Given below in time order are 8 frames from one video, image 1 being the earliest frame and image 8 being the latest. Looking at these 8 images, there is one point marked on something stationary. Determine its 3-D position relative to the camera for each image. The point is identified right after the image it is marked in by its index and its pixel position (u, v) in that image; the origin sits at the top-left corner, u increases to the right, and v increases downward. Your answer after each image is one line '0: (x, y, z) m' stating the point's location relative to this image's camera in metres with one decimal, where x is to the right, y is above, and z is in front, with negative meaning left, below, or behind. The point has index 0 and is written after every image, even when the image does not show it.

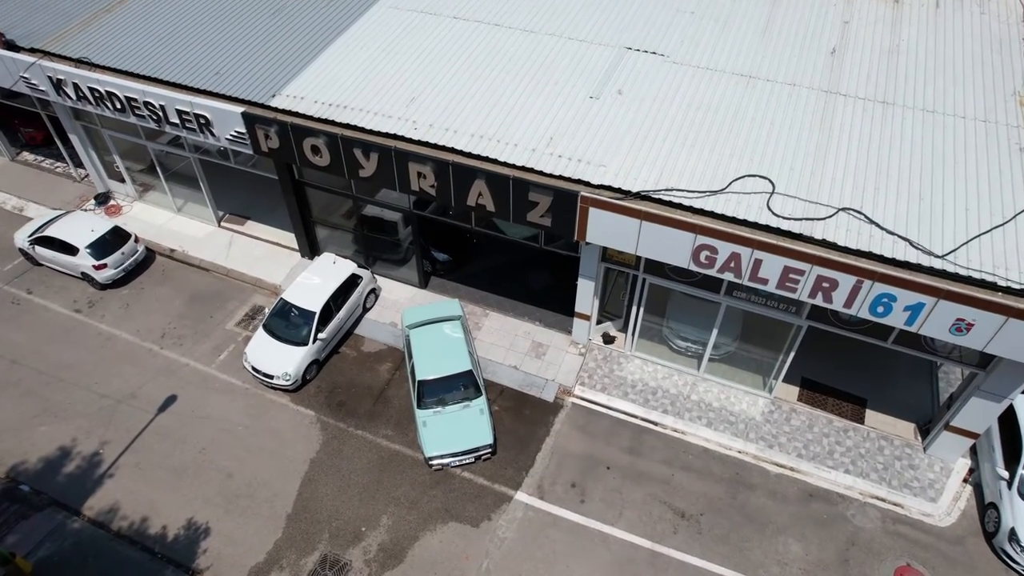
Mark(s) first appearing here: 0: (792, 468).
0: (+6.1, -4.0, +15.0) m
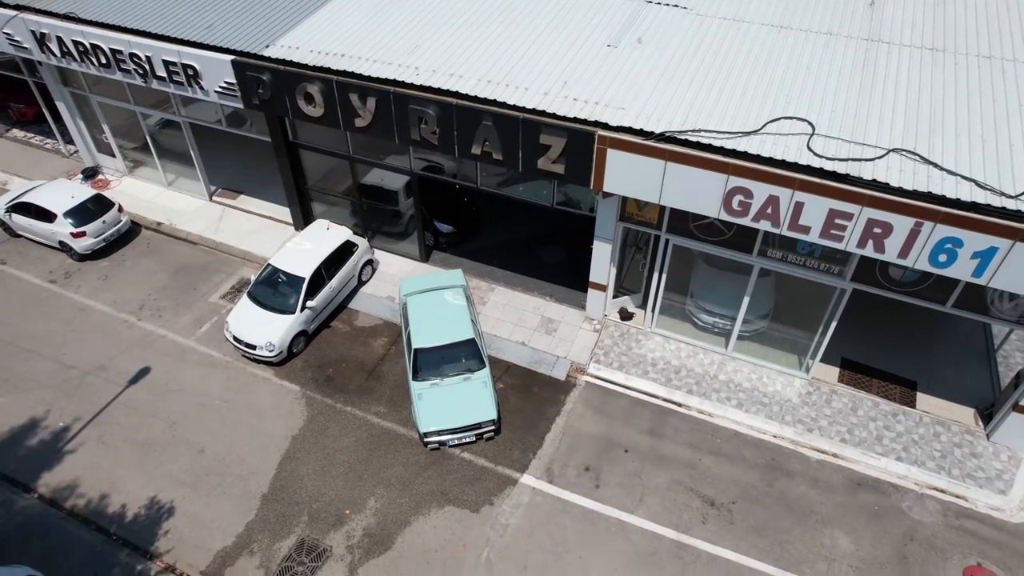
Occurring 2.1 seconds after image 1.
0: (+6.2, -3.2, +13.2) m
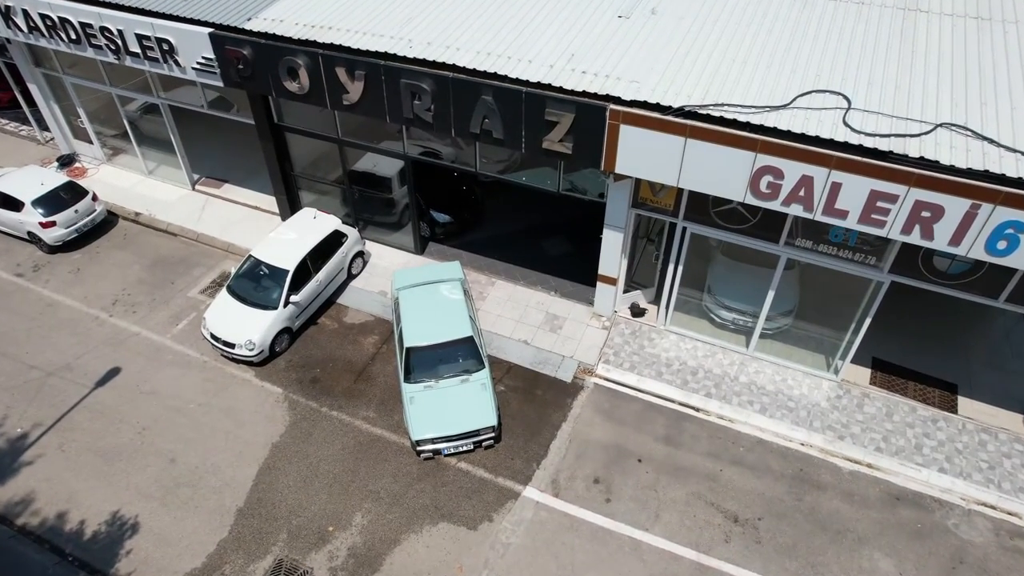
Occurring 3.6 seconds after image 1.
0: (+6.3, -3.1, +12.0) m
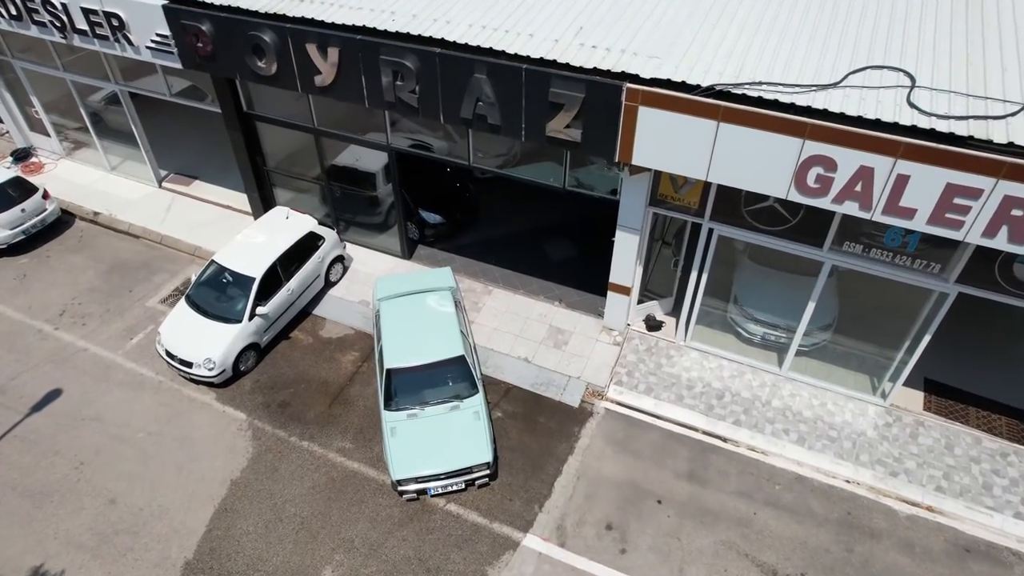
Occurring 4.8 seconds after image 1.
0: (+6.2, -3.3, +10.2) m
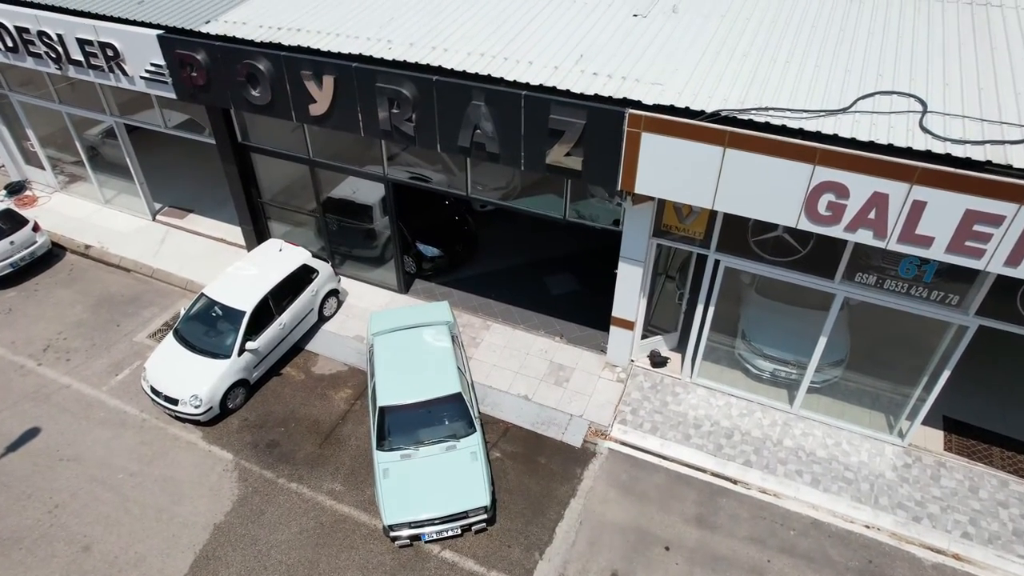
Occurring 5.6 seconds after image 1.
0: (+6.2, -3.7, +9.6) m
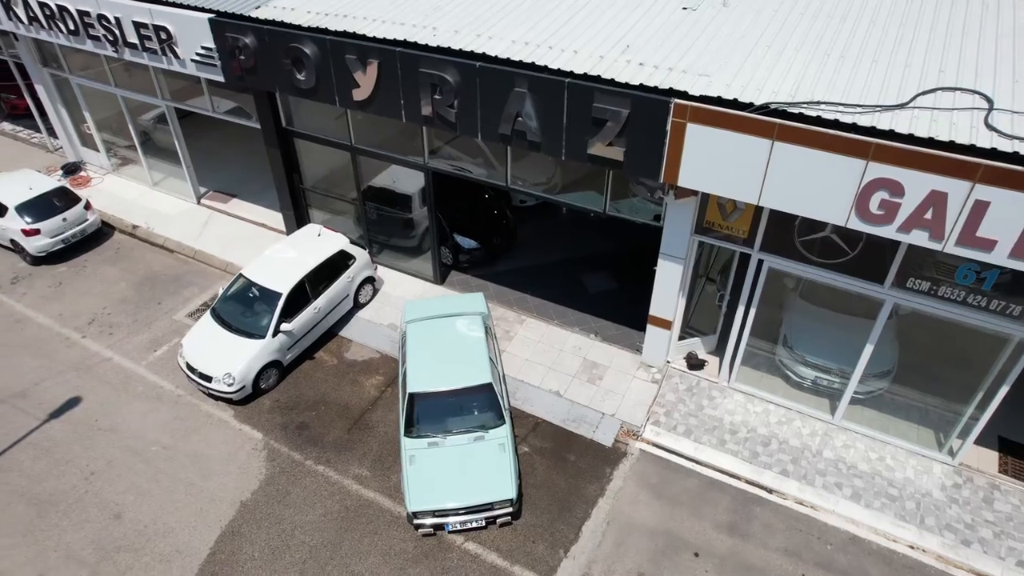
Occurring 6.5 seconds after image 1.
0: (+6.5, -3.9, +9.0) m
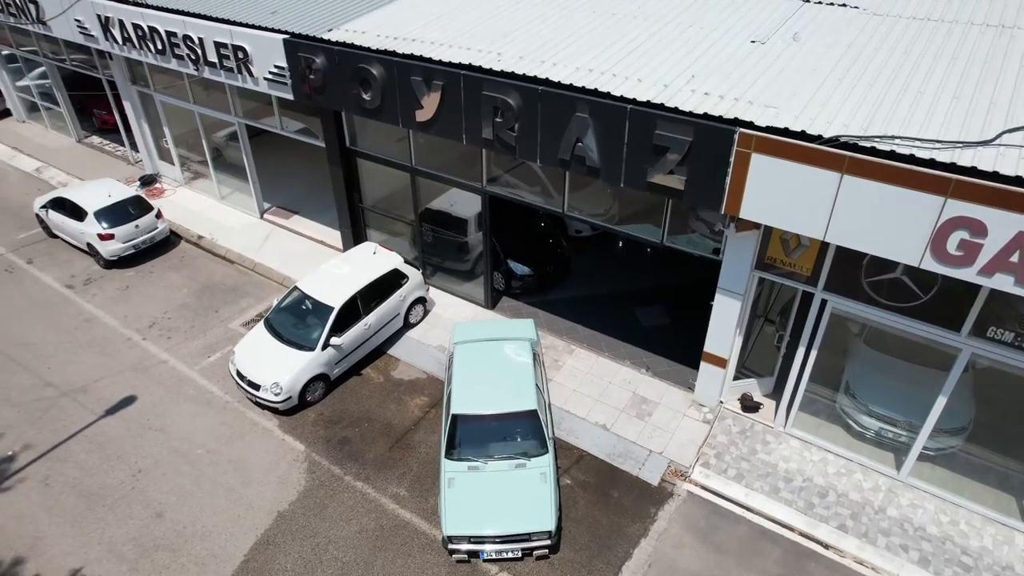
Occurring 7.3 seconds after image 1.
0: (+6.9, -4.5, +8.1) m
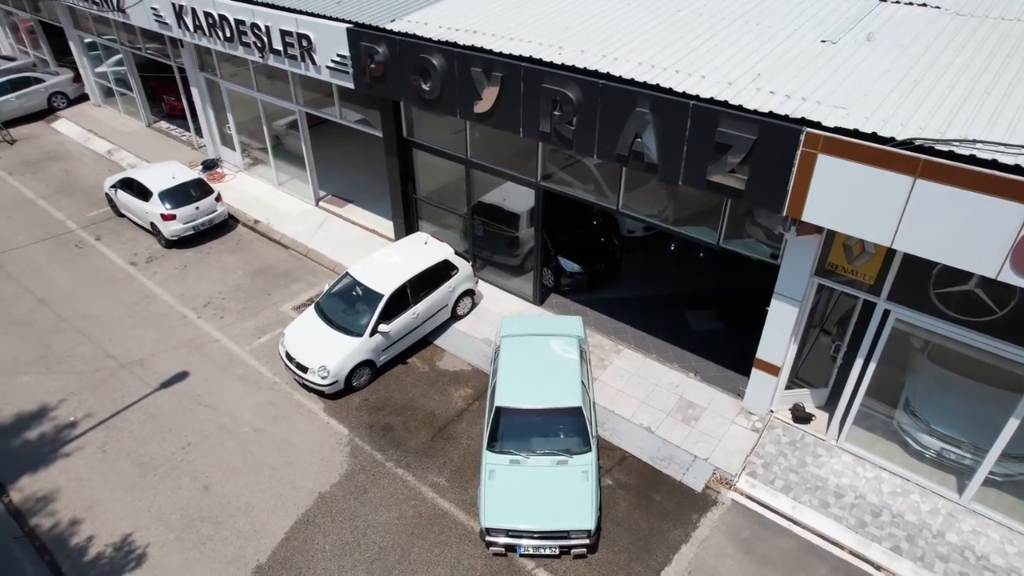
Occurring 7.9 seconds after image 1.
0: (+7.3, -4.8, +7.6) m
